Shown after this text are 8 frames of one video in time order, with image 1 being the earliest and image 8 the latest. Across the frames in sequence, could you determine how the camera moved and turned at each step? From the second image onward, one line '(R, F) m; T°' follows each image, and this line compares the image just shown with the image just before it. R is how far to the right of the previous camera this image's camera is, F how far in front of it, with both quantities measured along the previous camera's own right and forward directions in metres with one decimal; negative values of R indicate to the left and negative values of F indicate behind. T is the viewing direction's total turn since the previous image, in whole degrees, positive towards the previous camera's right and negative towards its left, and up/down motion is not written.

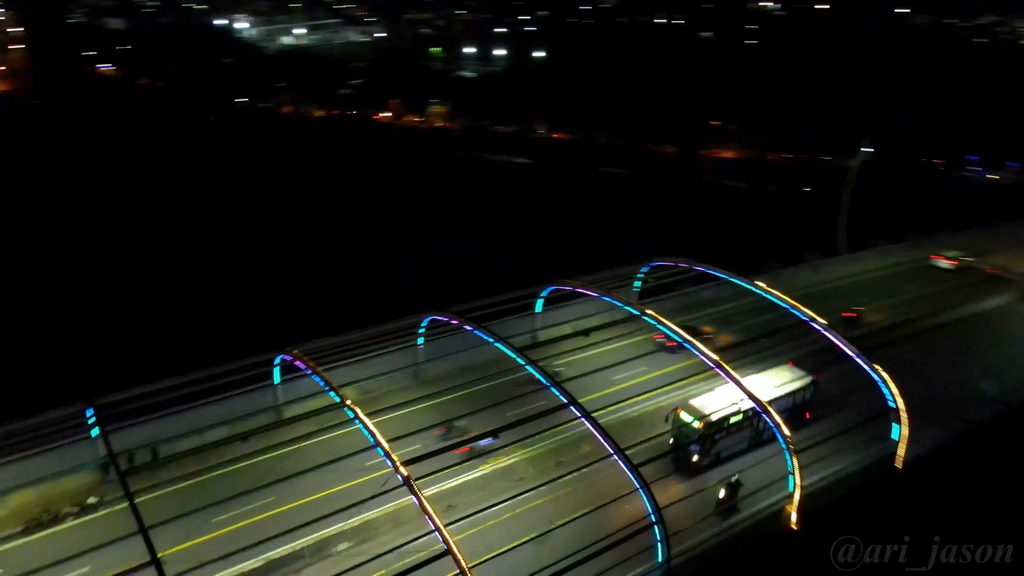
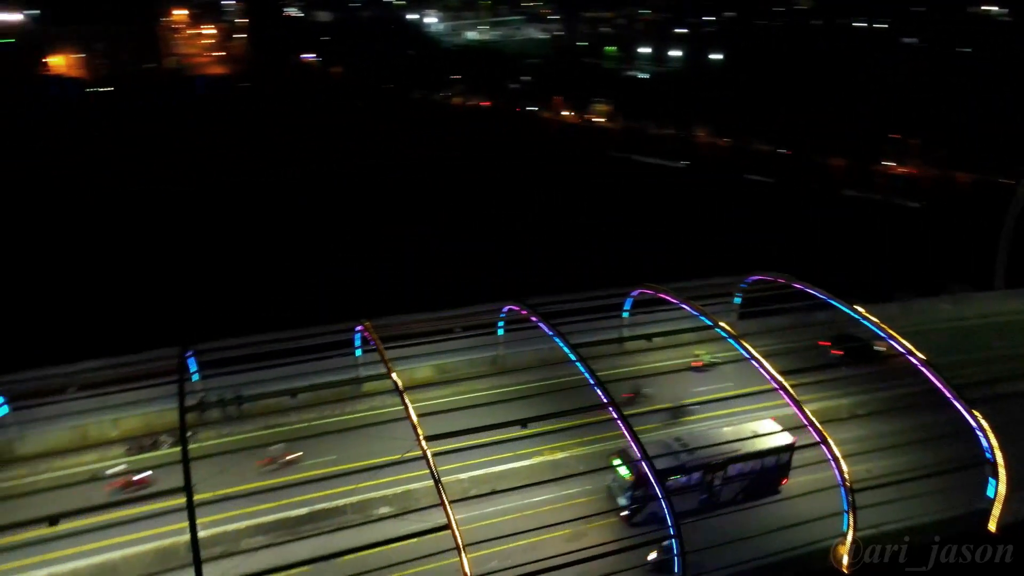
(+0.7, 0.0) m; -13°
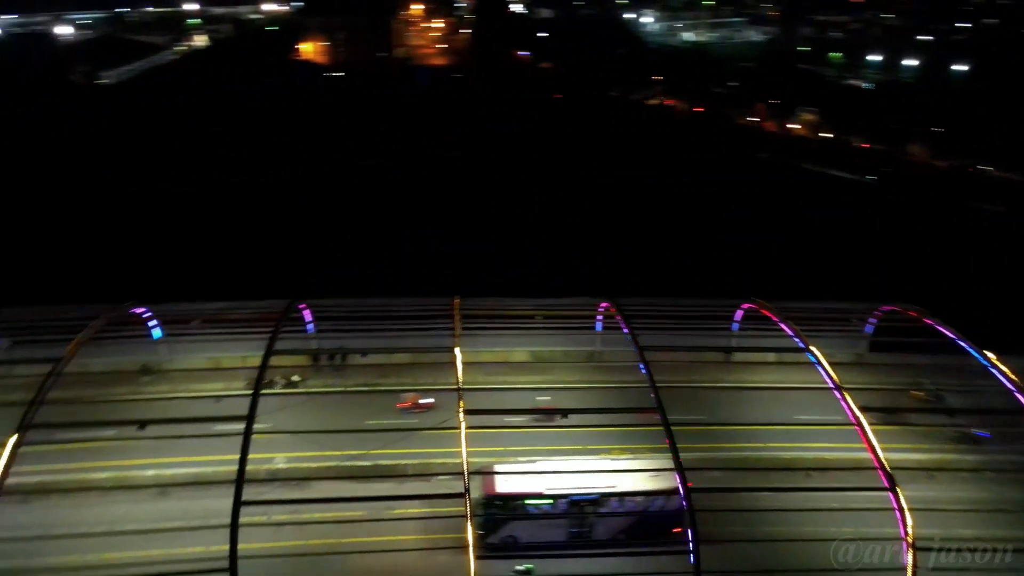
(+0.8, 0.0) m; -15°
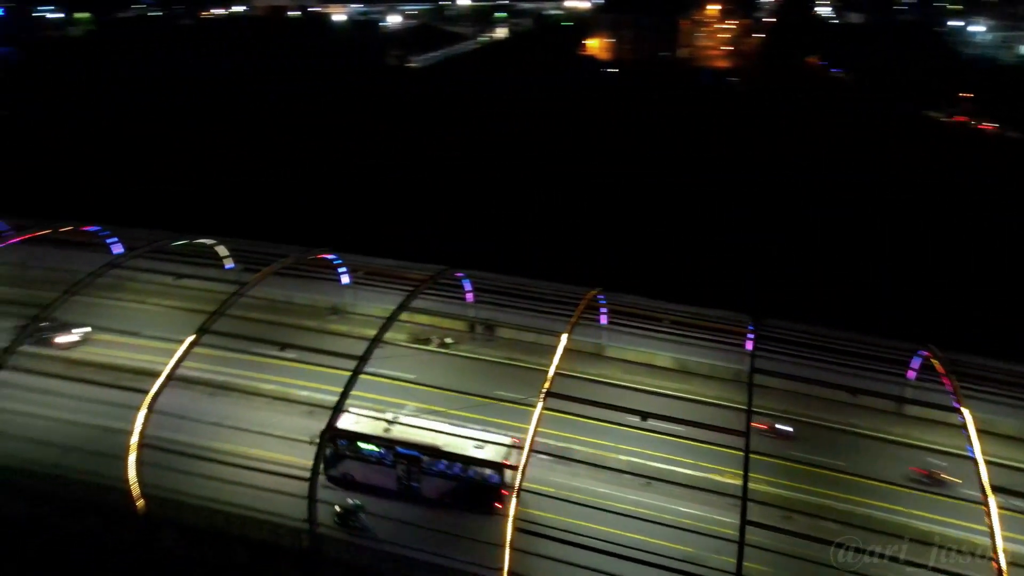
(+0.9, +0.1) m; -20°
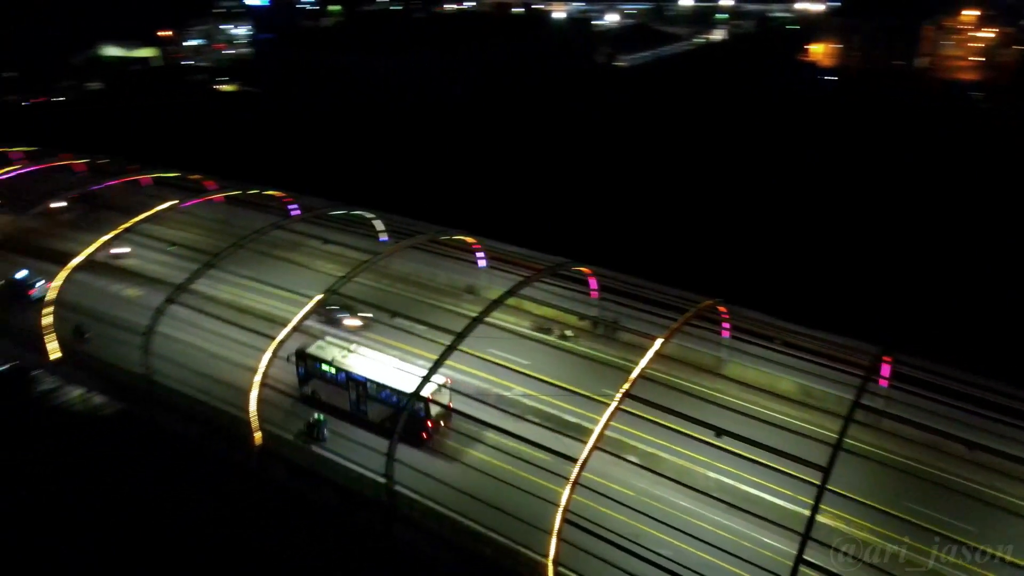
(+0.6, 0.0) m; -15°
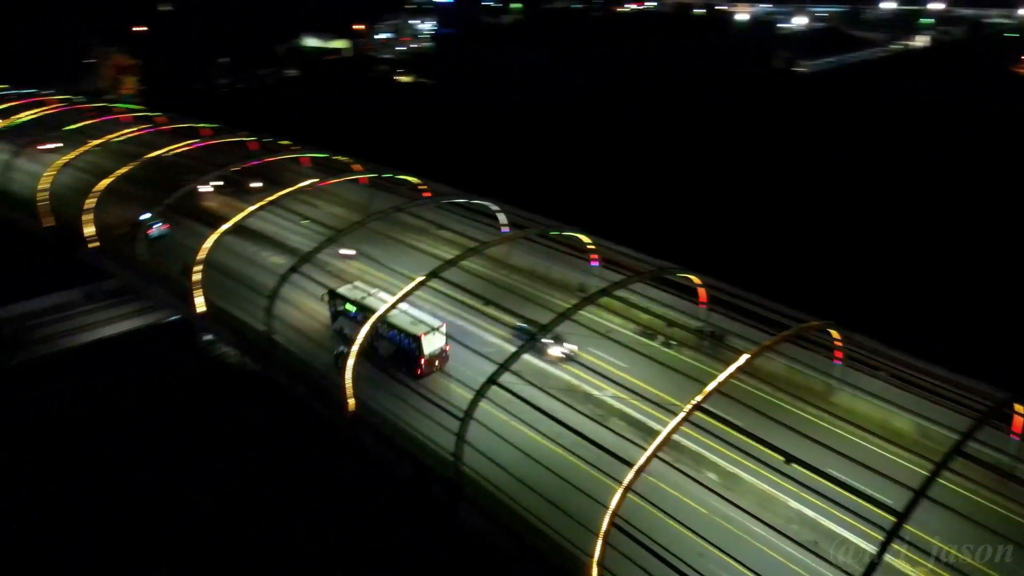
(+0.5, 0.0) m; -12°
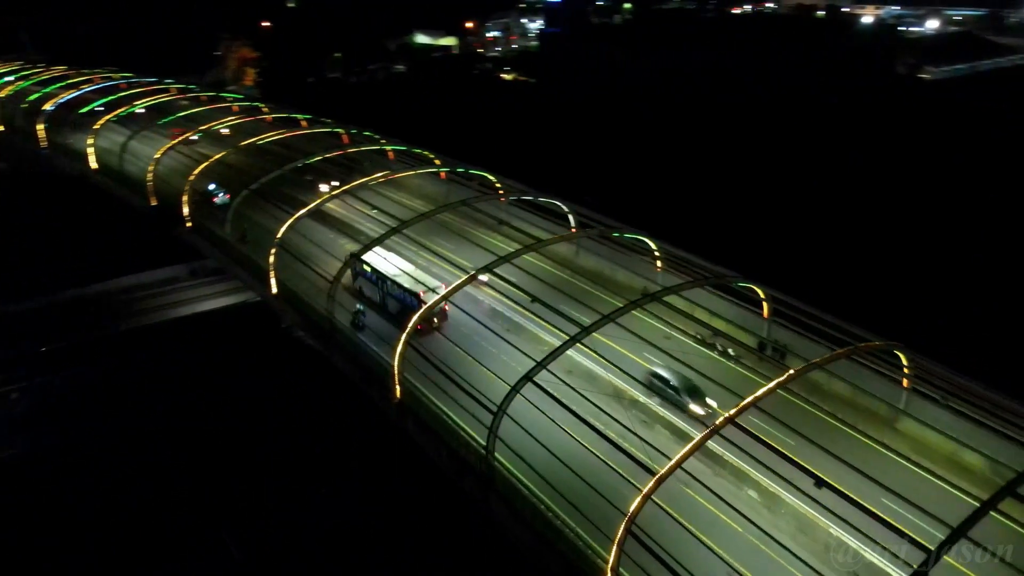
(+0.4, 0.0) m; -8°
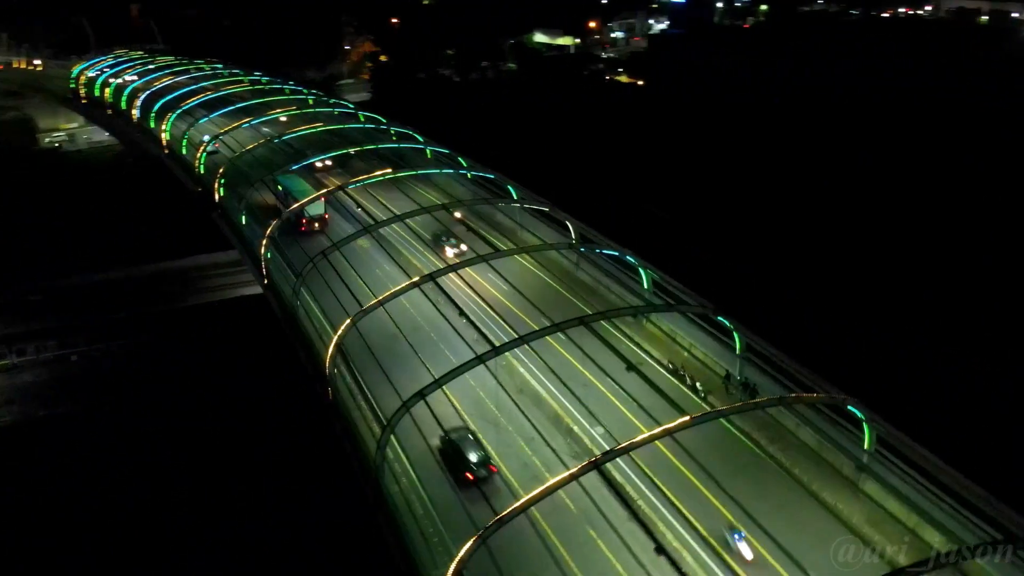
(+1.3, +0.3) m; -9°
